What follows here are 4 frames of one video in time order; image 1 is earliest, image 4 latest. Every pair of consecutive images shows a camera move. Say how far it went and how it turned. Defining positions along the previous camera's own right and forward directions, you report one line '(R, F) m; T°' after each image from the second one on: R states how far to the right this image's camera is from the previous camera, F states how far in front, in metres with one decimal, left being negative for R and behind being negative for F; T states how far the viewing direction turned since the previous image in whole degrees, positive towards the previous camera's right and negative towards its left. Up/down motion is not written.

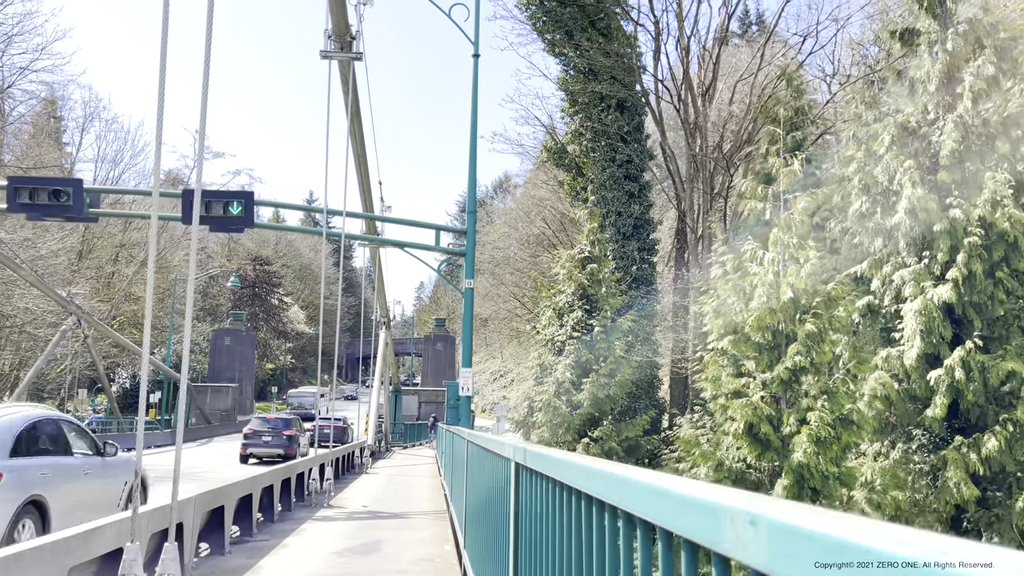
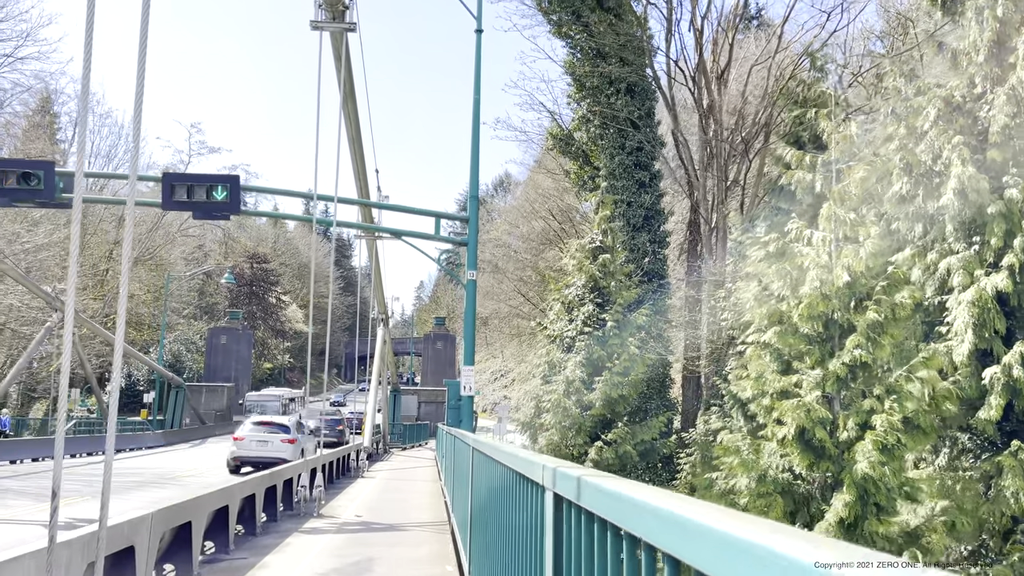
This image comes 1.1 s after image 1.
(-0.1, +1.2) m; 0°
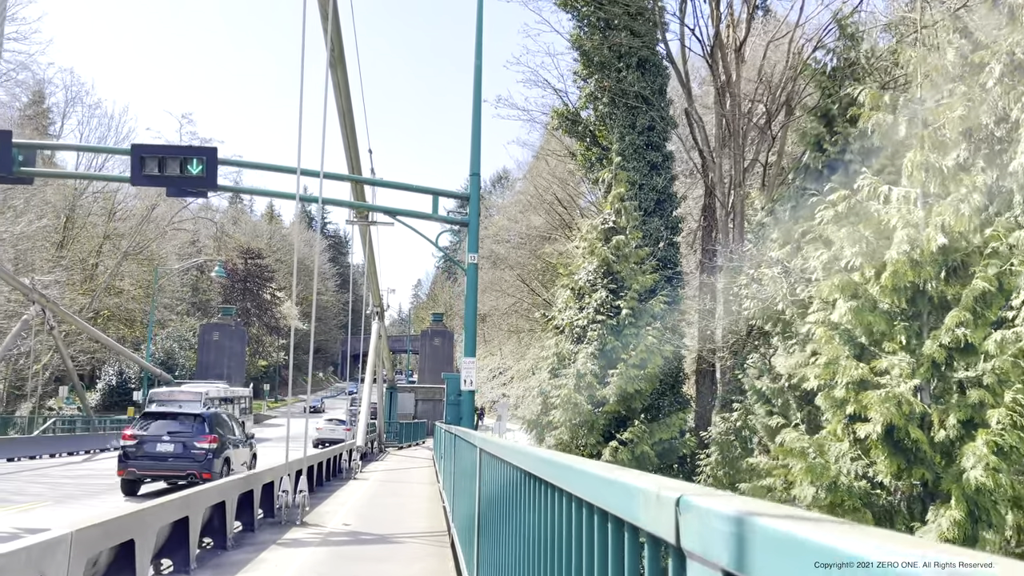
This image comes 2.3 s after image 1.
(-0.2, +1.5) m; 0°
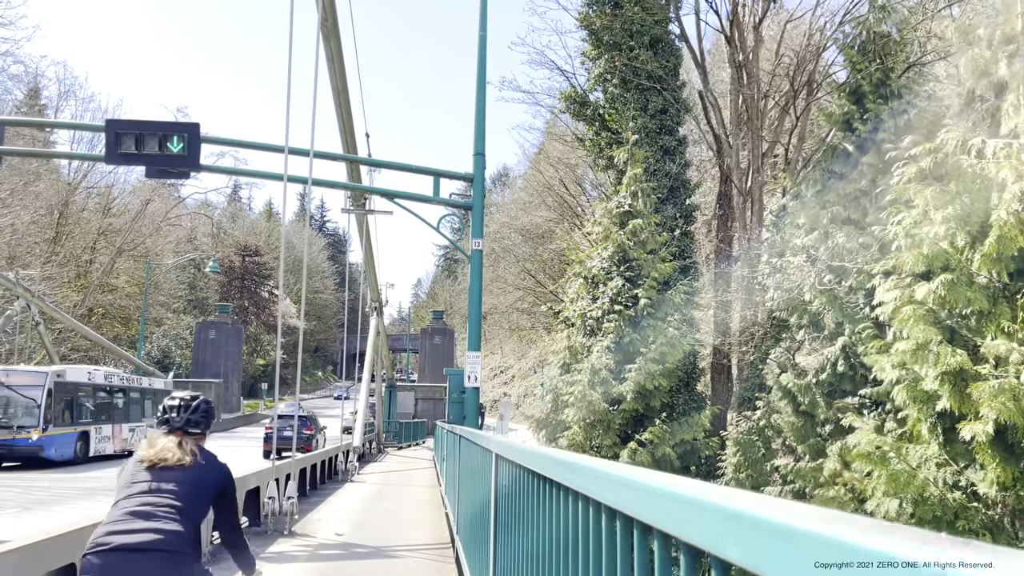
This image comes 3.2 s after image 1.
(-0.1, +1.1) m; 0°
